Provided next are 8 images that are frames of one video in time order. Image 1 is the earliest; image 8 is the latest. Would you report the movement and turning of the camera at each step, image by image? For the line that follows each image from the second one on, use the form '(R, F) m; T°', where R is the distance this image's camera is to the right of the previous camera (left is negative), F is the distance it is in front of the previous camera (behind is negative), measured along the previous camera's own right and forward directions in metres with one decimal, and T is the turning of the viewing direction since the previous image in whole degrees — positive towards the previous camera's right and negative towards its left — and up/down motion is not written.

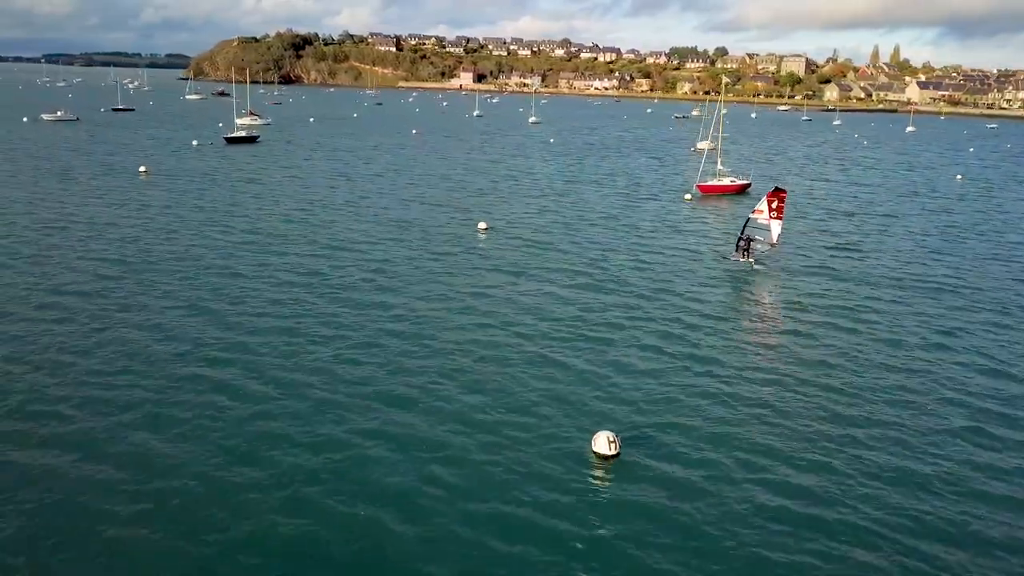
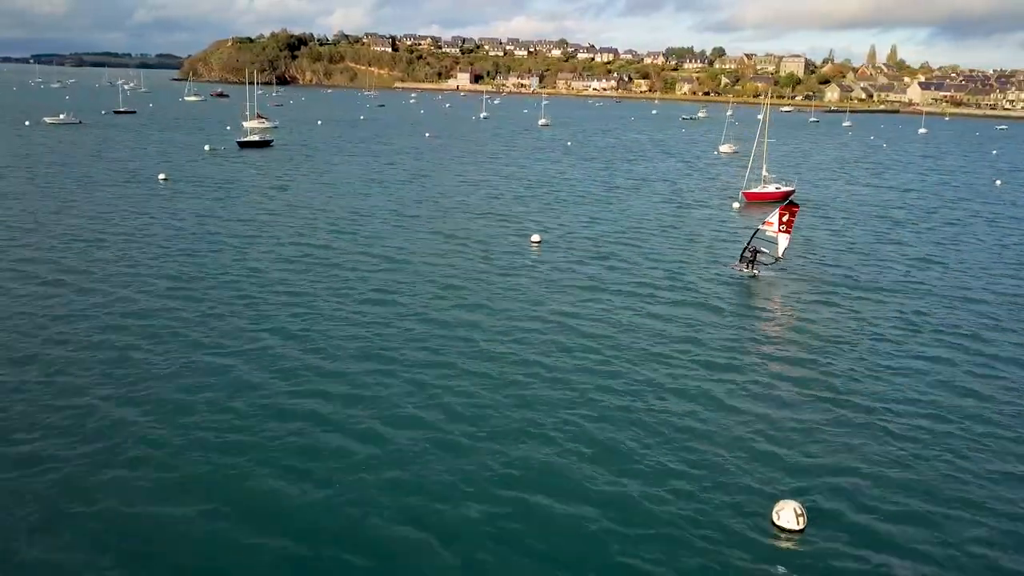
(-3.6, +1.7) m; +1°
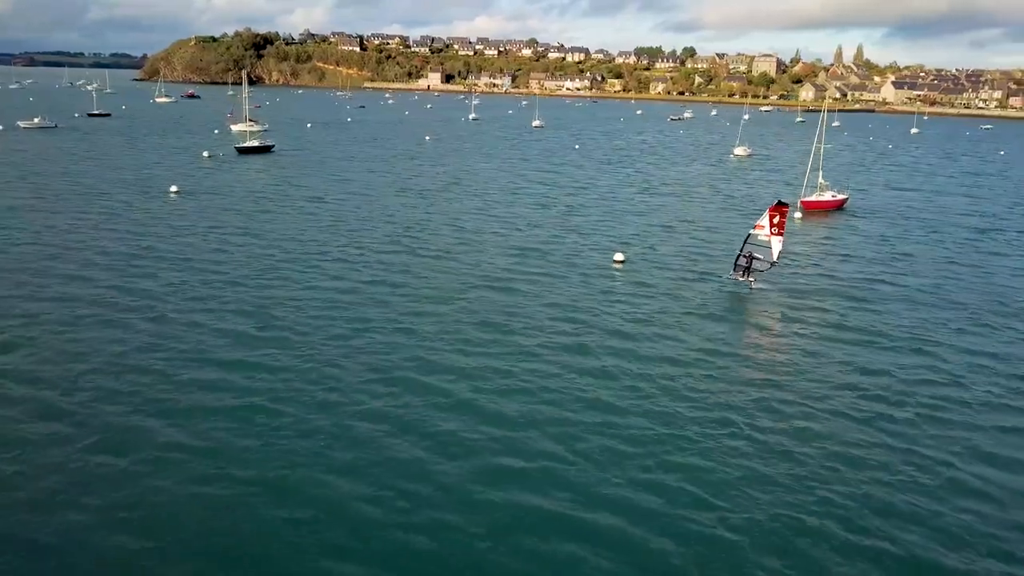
(-6.2, +3.0) m; +3°
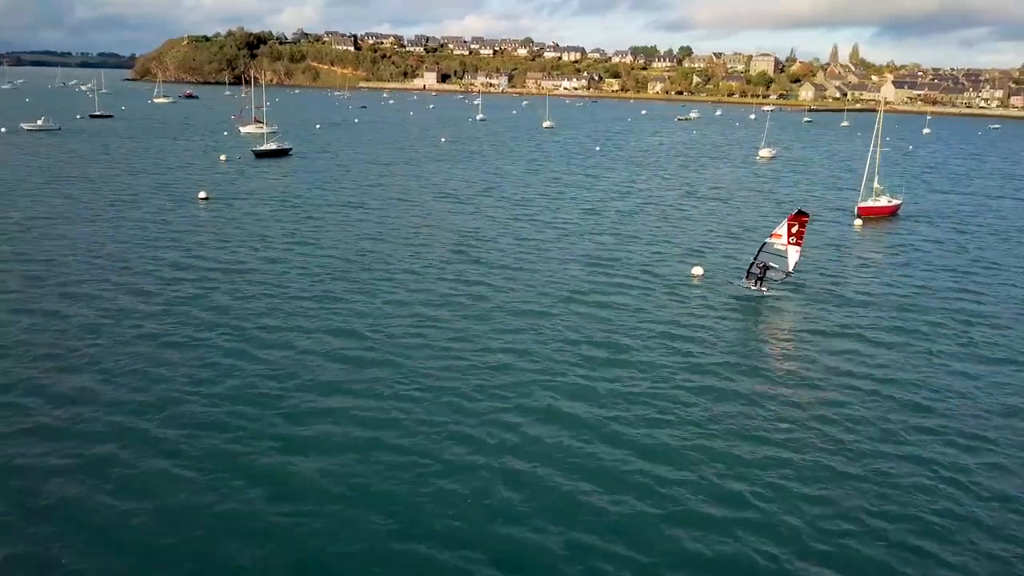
(-4.1, +1.6) m; +1°
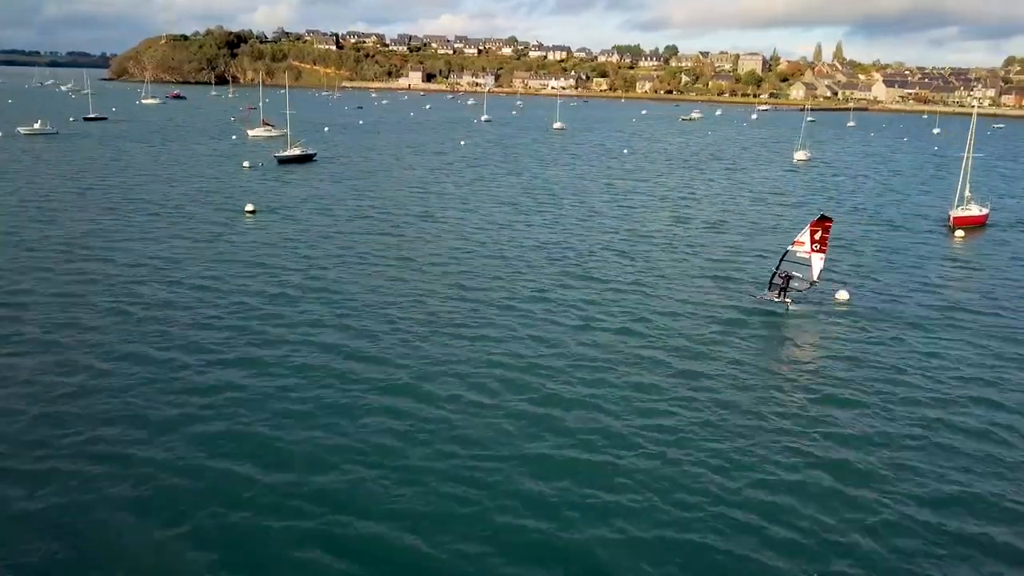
(-6.8, +2.9) m; +2°
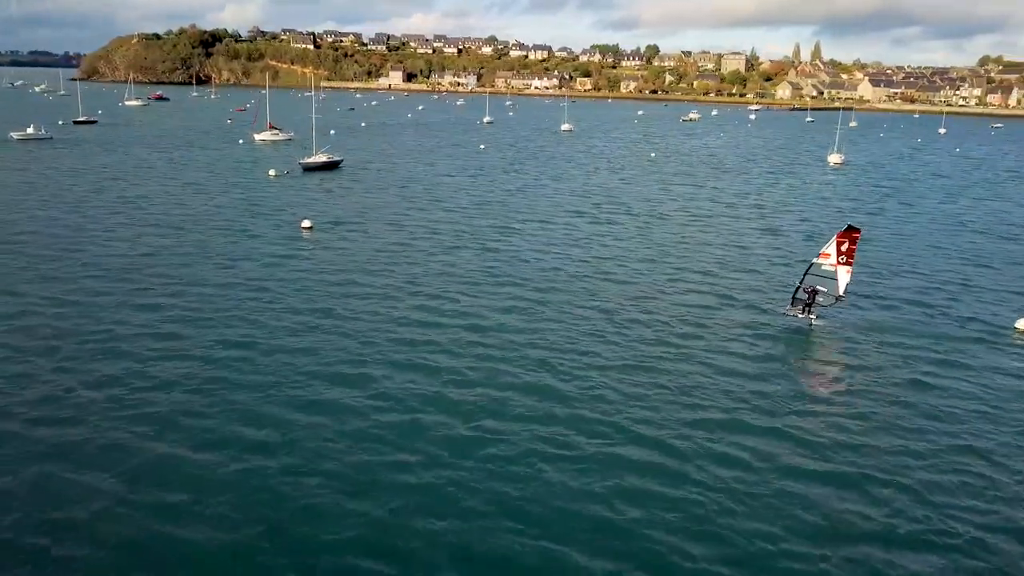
(-7.2, +3.0) m; +2°
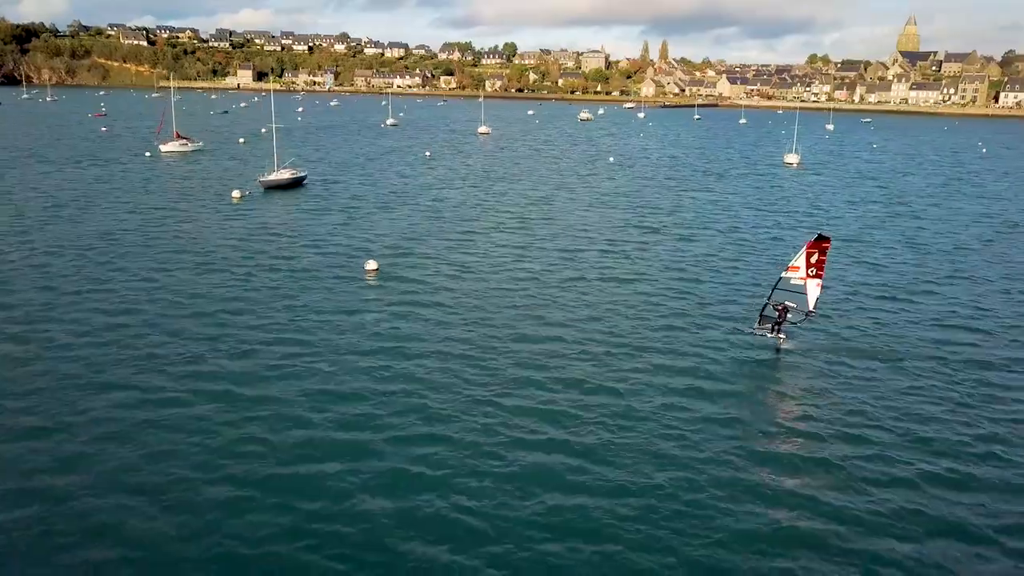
(-14.7, +6.5) m; +12°
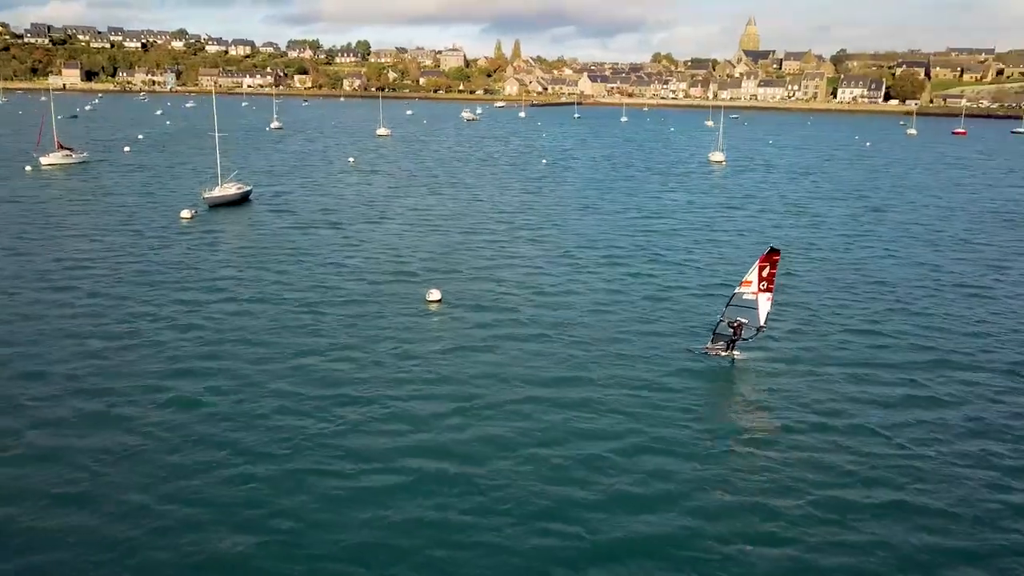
(-11.3, +3.5) m; +11°
